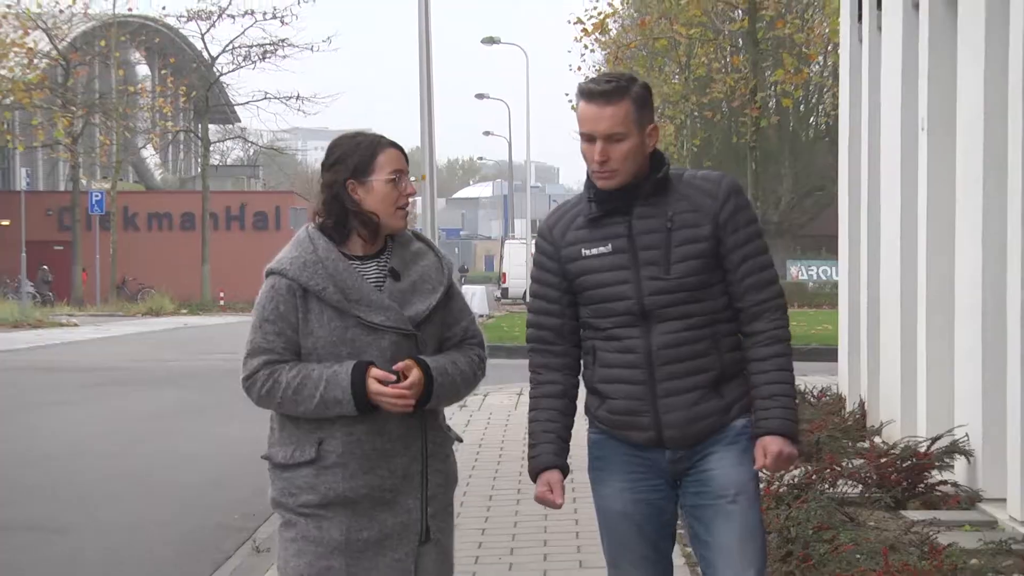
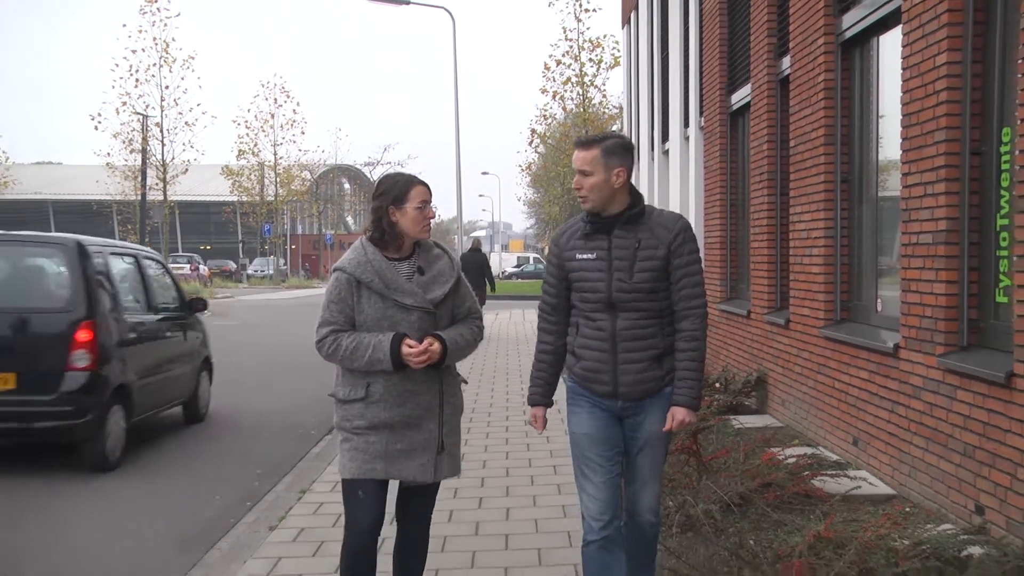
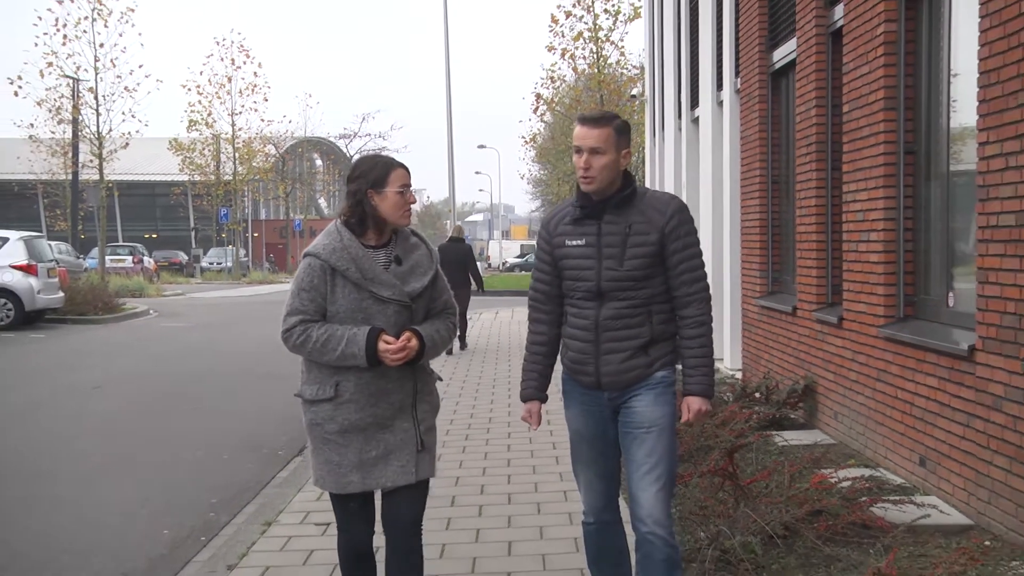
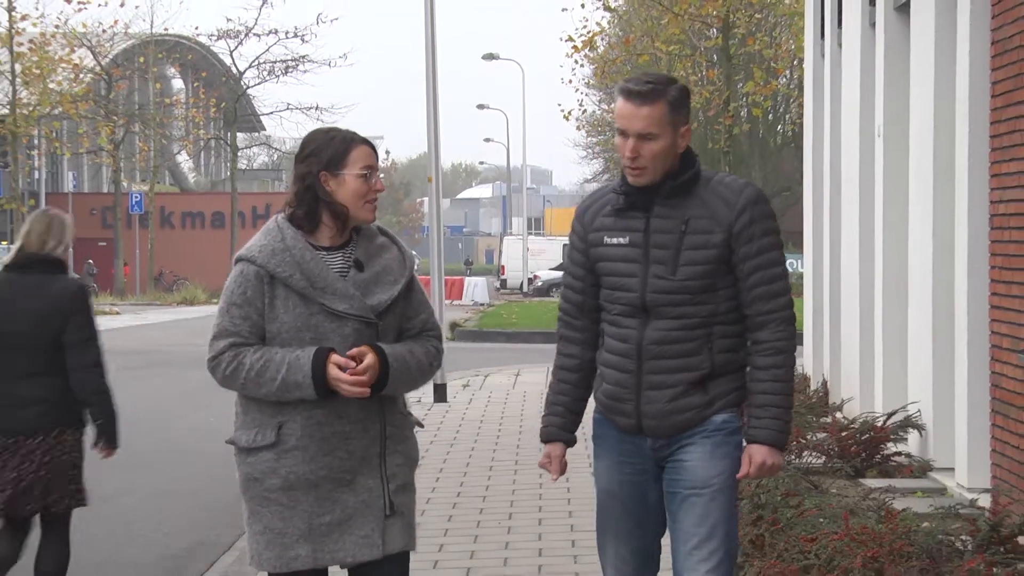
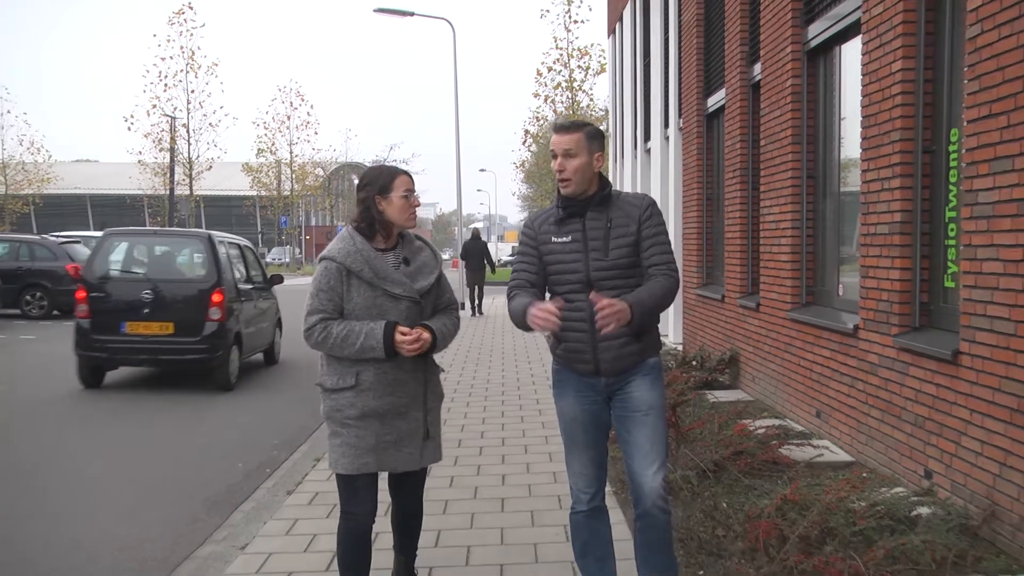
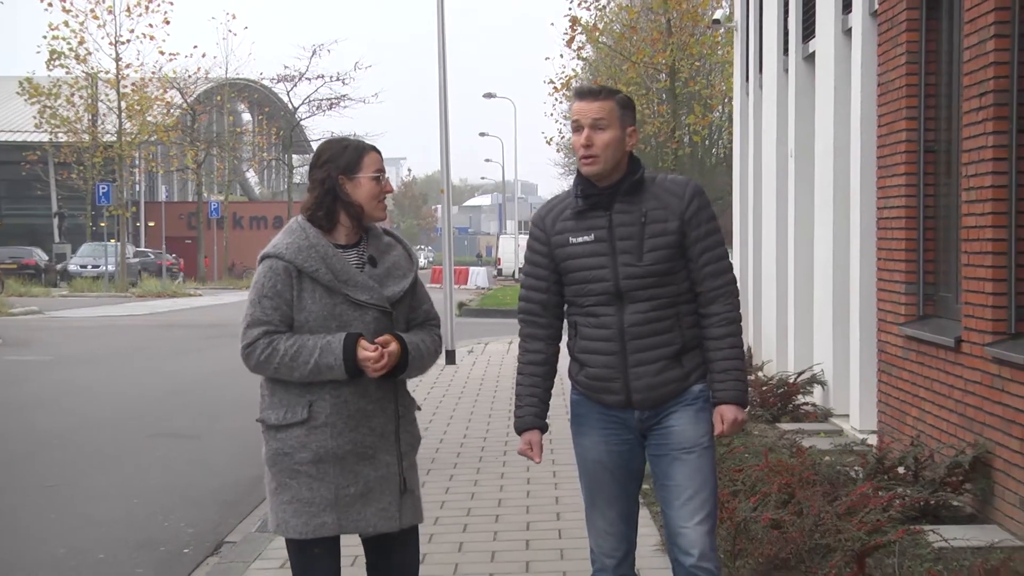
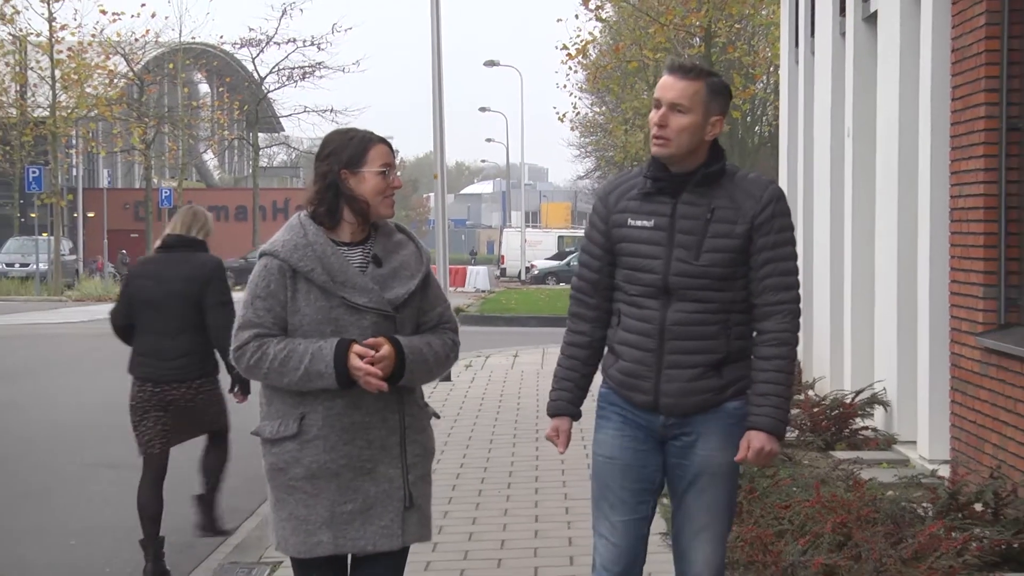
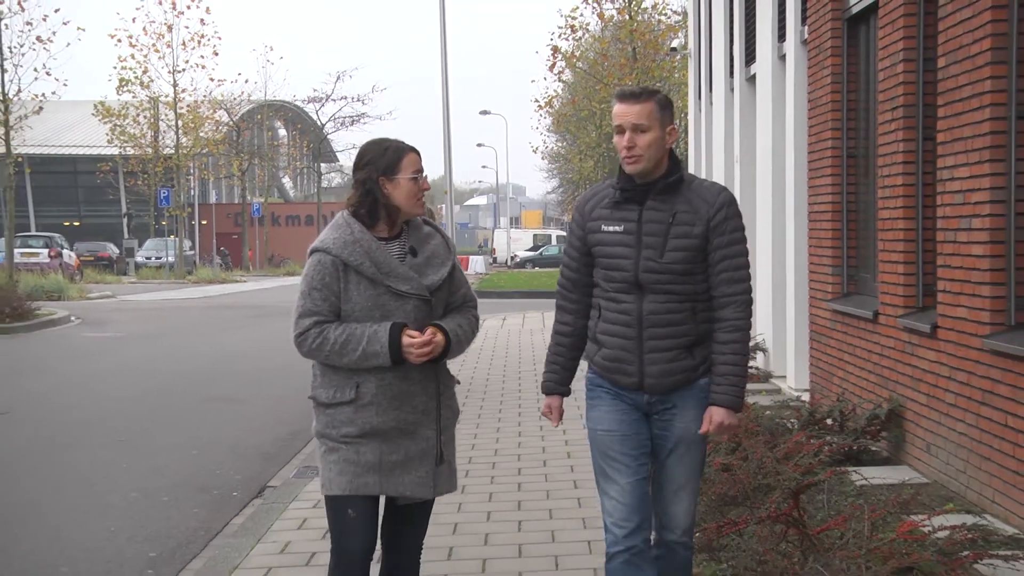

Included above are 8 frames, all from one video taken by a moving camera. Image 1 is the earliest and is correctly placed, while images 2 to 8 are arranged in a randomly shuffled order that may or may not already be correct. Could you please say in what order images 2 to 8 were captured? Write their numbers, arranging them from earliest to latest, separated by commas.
4, 7, 6, 8, 3, 2, 5
